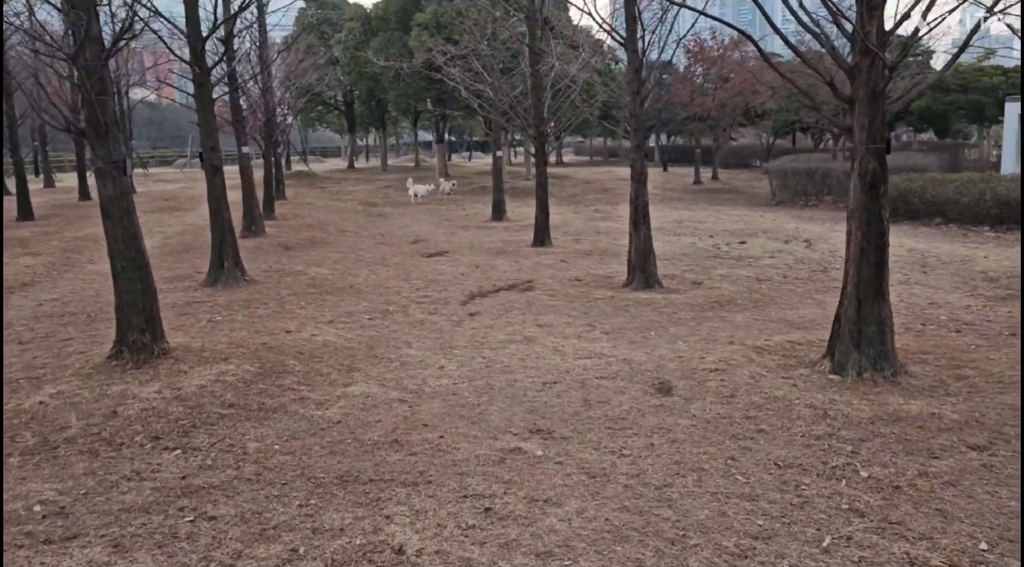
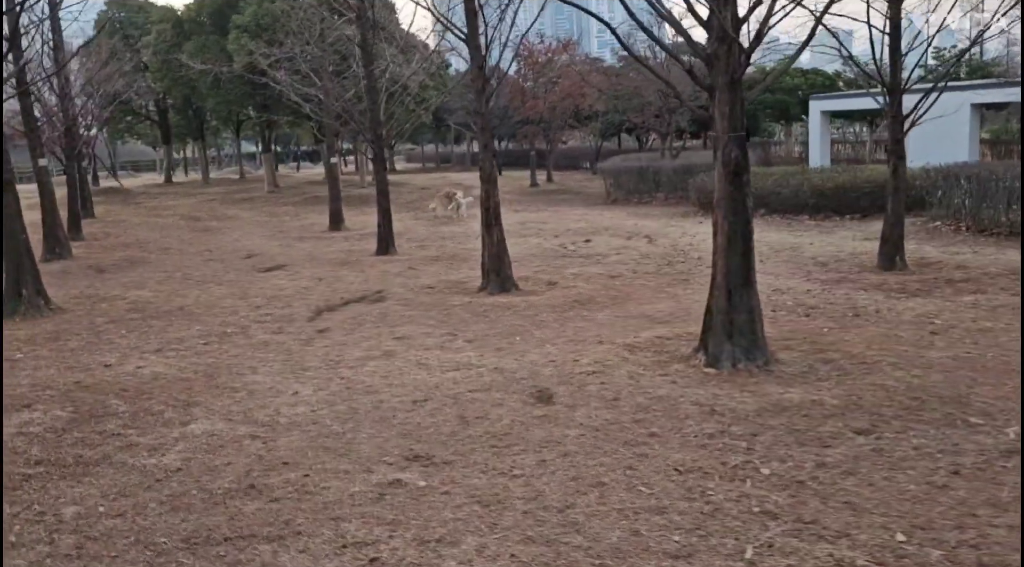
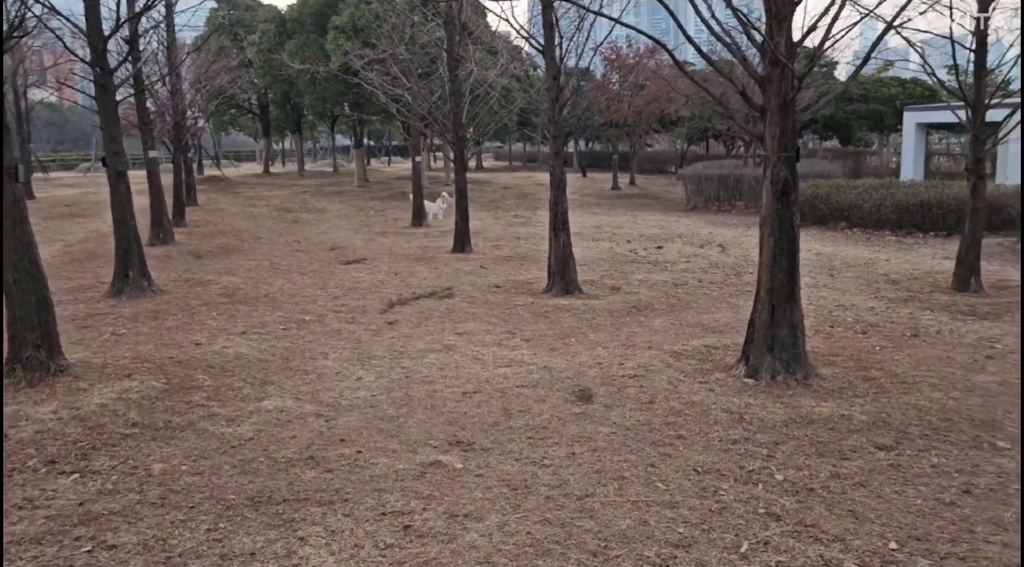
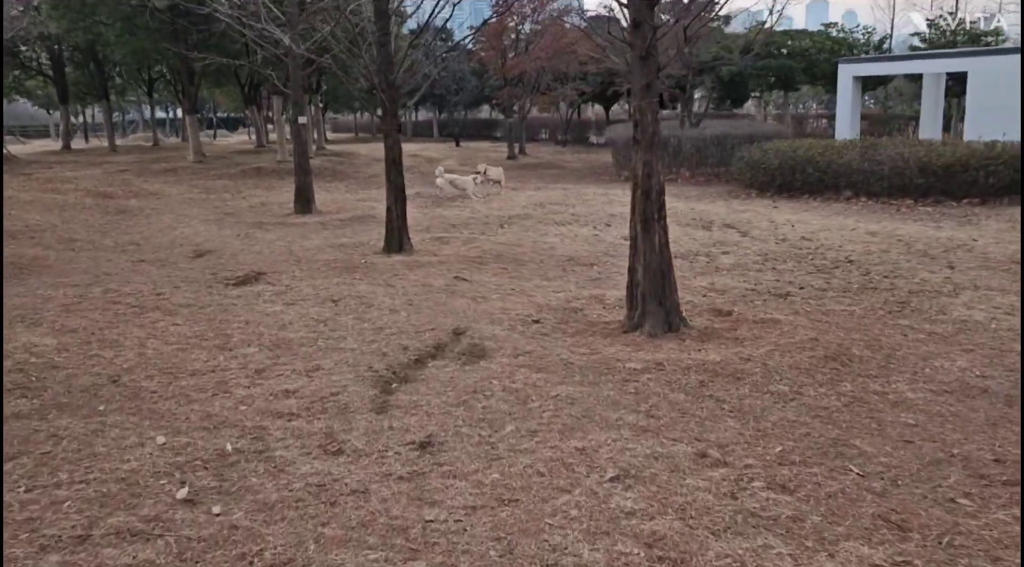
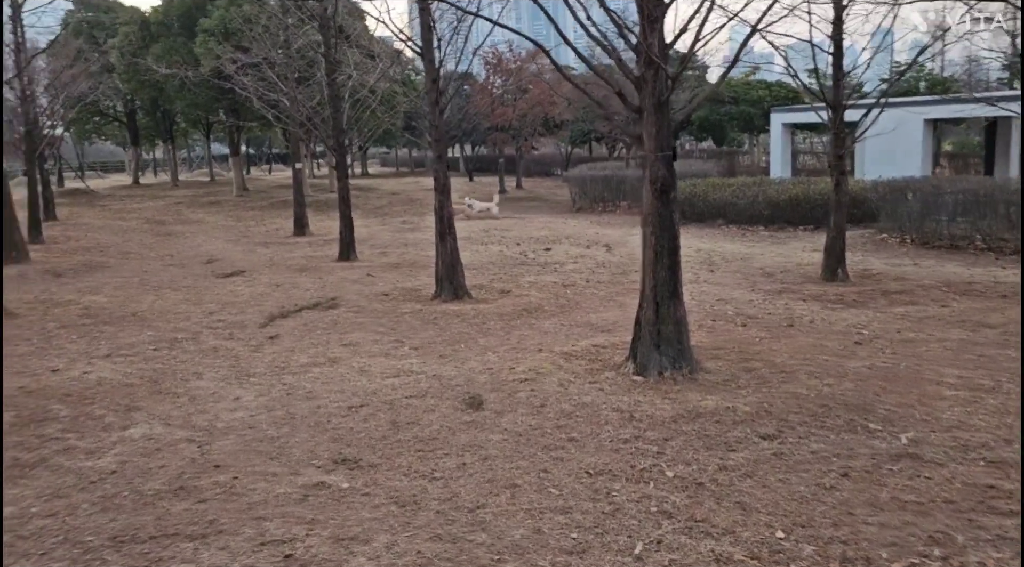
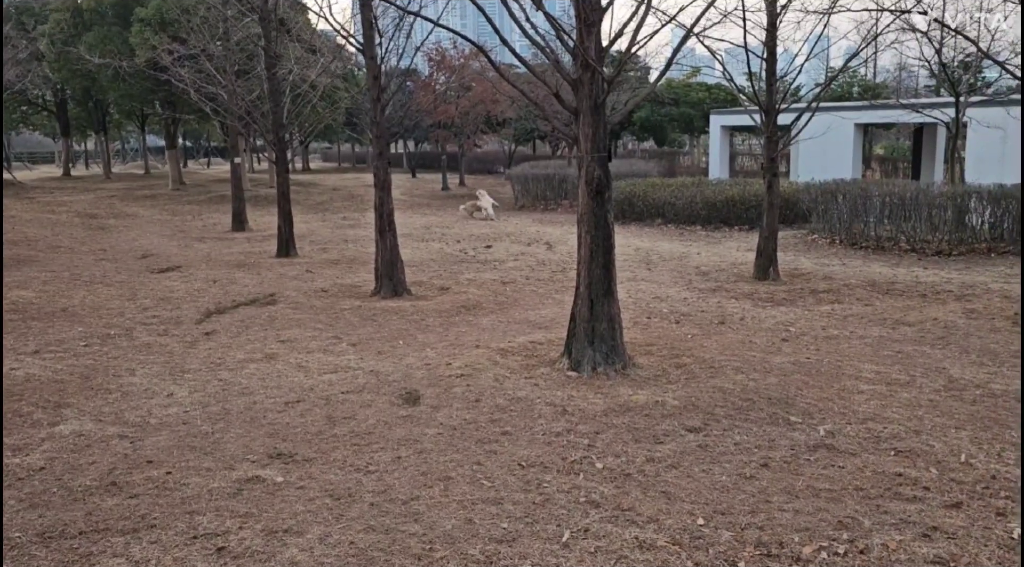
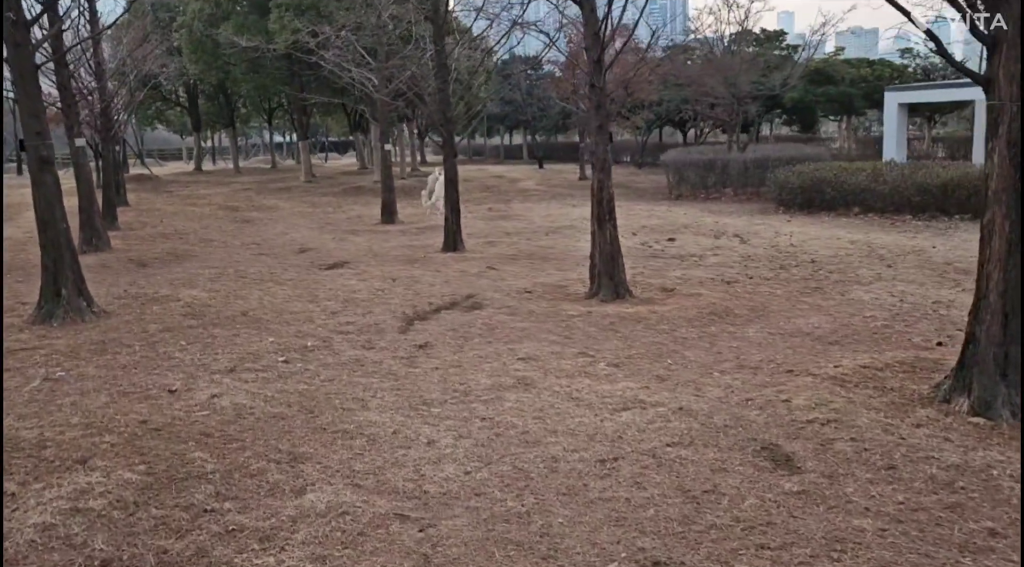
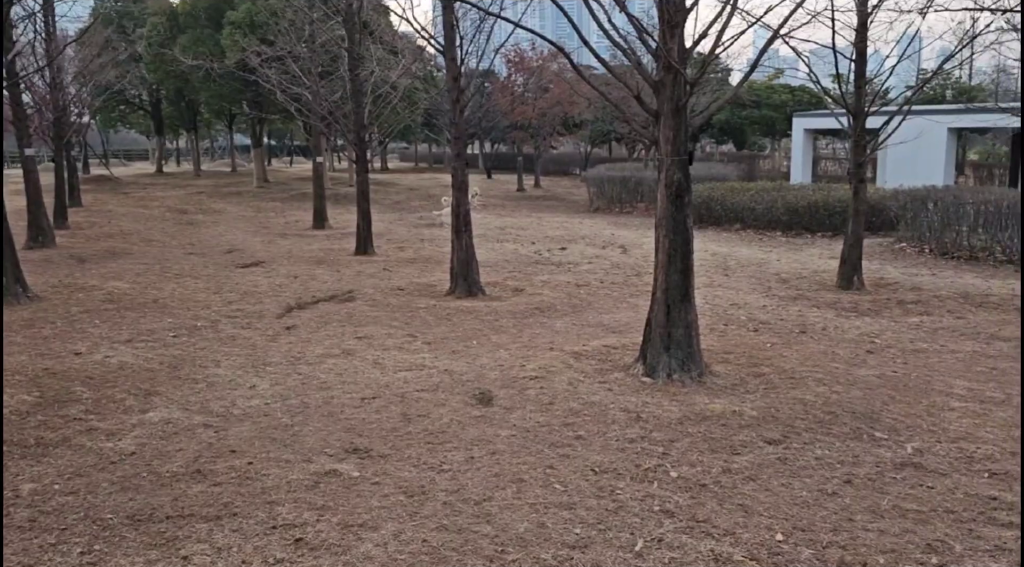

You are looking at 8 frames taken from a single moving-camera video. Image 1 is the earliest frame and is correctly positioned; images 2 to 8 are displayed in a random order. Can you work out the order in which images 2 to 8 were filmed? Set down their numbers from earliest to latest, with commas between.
3, 8, 6, 5, 2, 7, 4
